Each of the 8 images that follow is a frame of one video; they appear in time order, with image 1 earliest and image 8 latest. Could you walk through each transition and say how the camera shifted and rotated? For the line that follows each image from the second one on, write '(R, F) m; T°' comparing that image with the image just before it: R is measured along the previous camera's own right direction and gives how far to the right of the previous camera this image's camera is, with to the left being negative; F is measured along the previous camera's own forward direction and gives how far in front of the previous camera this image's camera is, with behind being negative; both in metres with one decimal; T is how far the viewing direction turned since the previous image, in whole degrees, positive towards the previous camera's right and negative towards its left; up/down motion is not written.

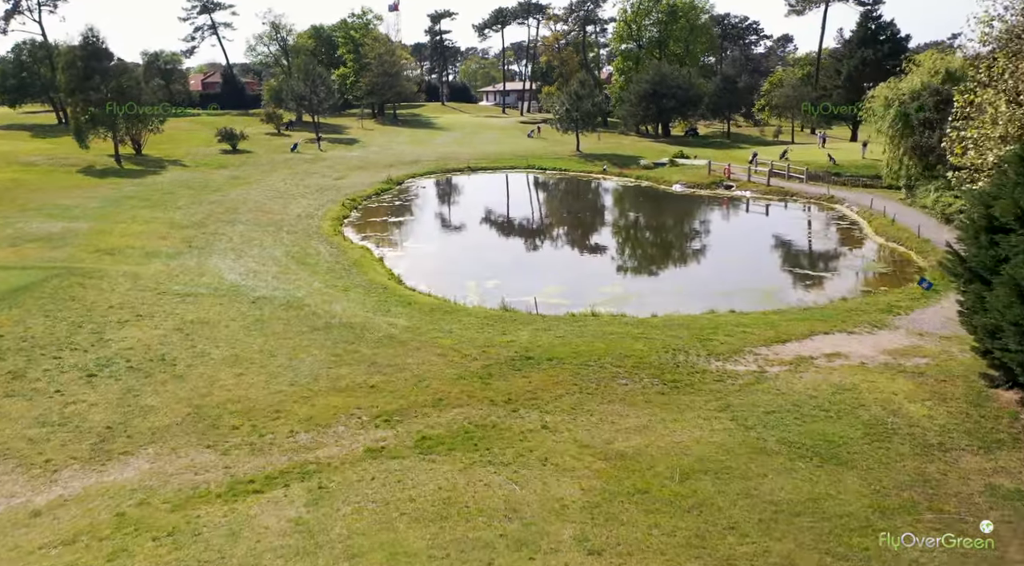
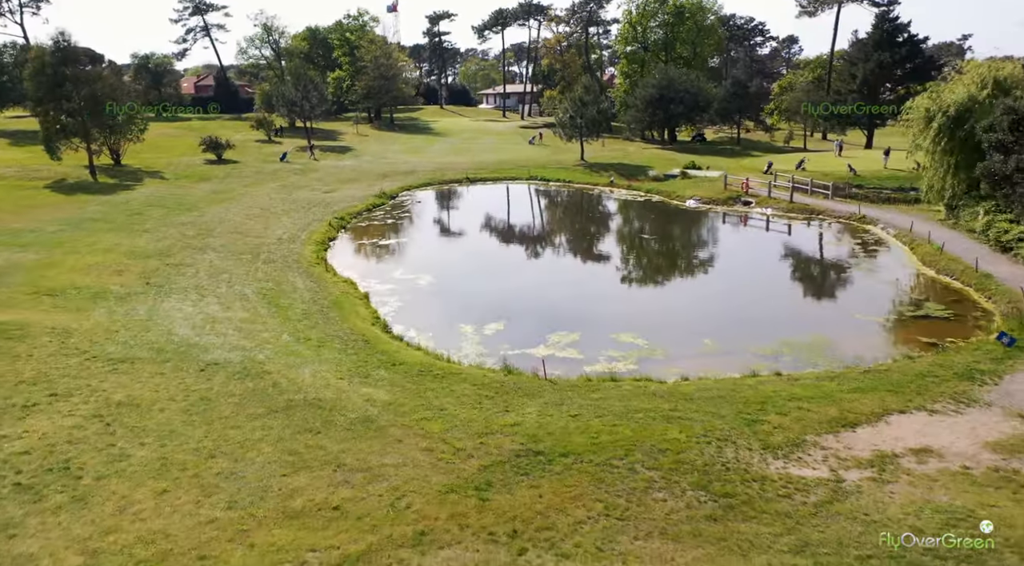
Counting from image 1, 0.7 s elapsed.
(-0.1, +3.2) m; 0°
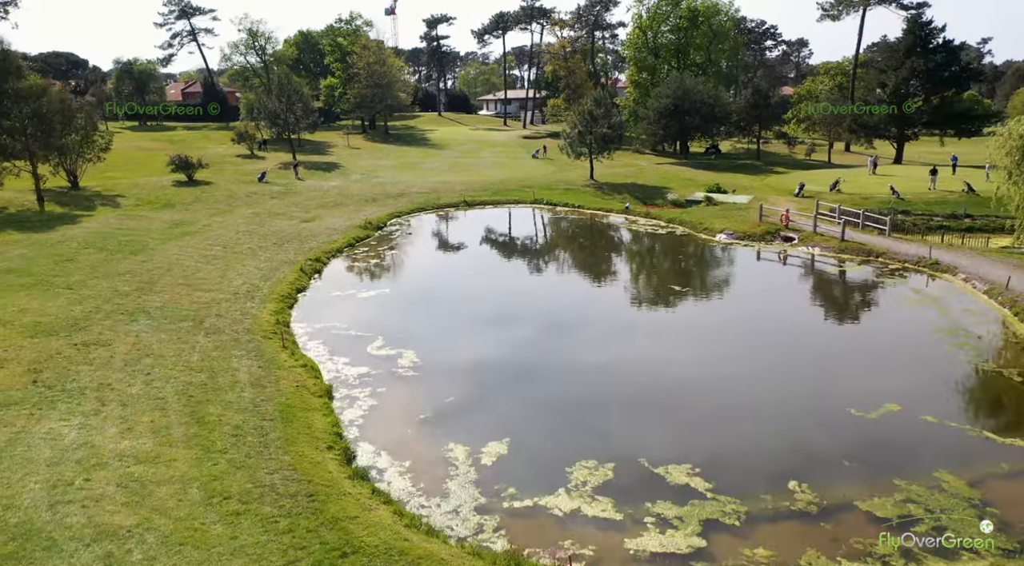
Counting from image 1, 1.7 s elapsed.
(-0.1, +5.6) m; 0°
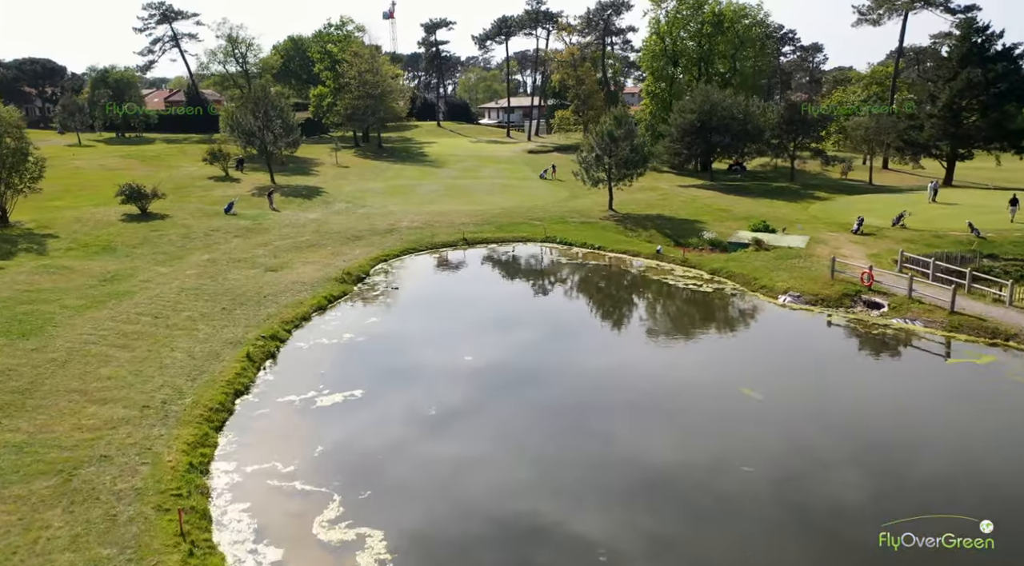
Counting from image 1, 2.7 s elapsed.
(-0.4, +7.5) m; 0°
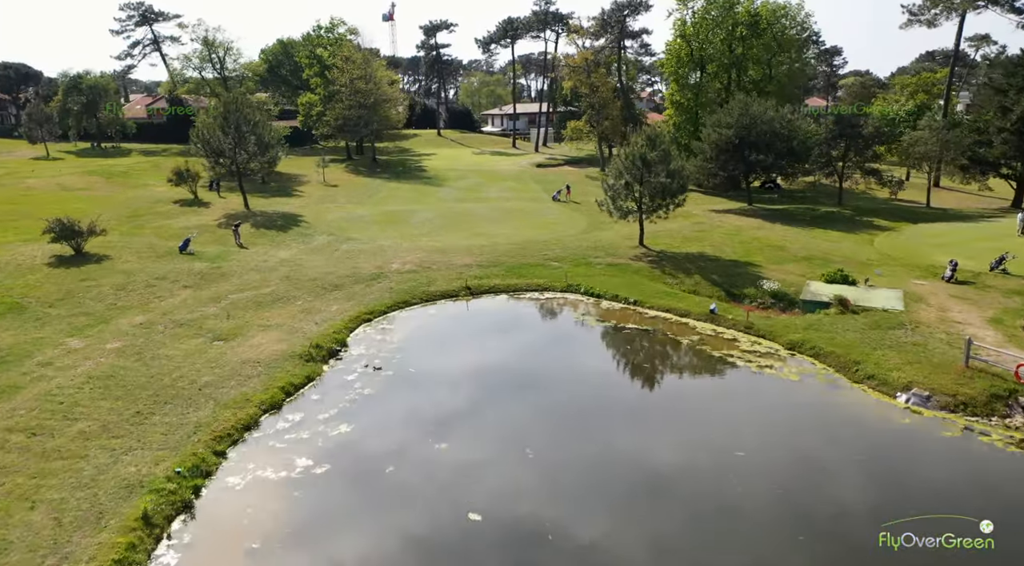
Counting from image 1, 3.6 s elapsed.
(-0.6, +7.9) m; 0°
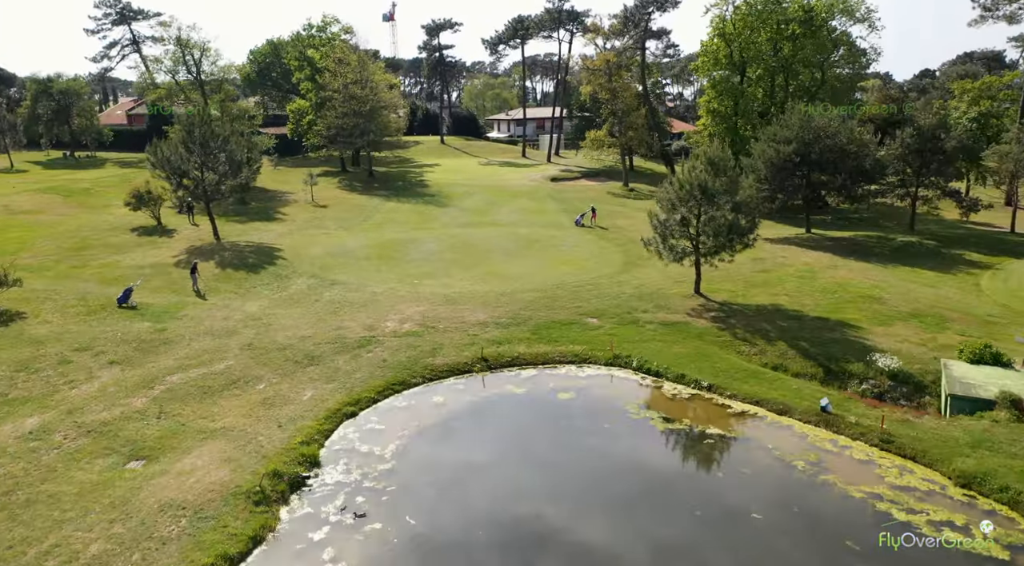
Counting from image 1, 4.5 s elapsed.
(-1.1, +8.2) m; 0°
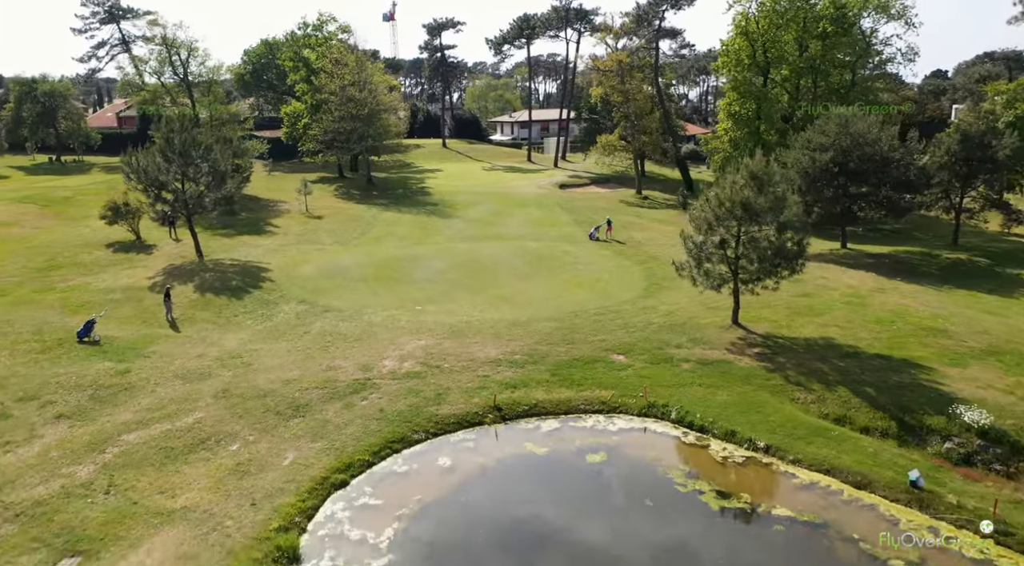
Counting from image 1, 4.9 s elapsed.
(-0.6, +3.8) m; 0°
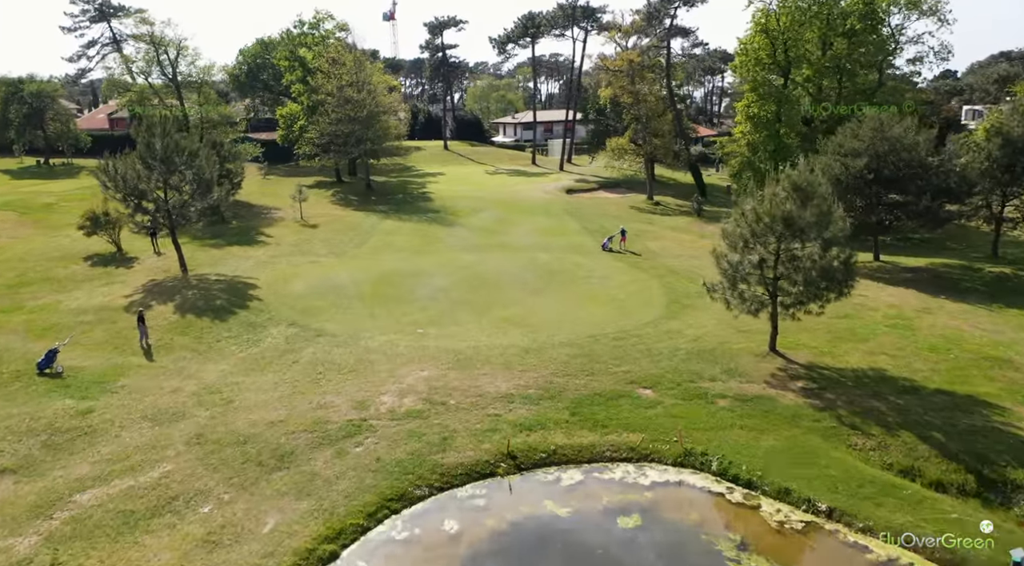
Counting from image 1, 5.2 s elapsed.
(-0.5, +3.0) m; 0°
